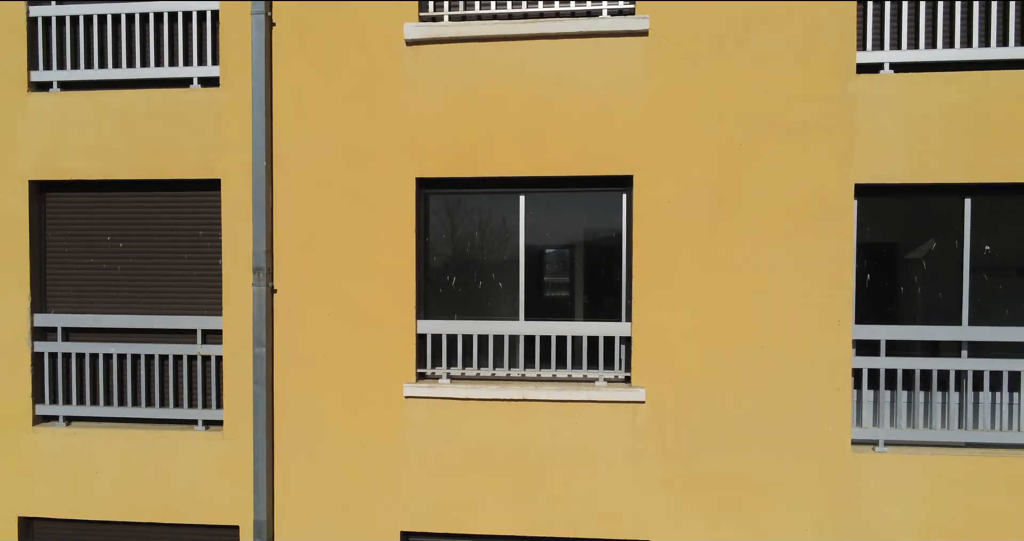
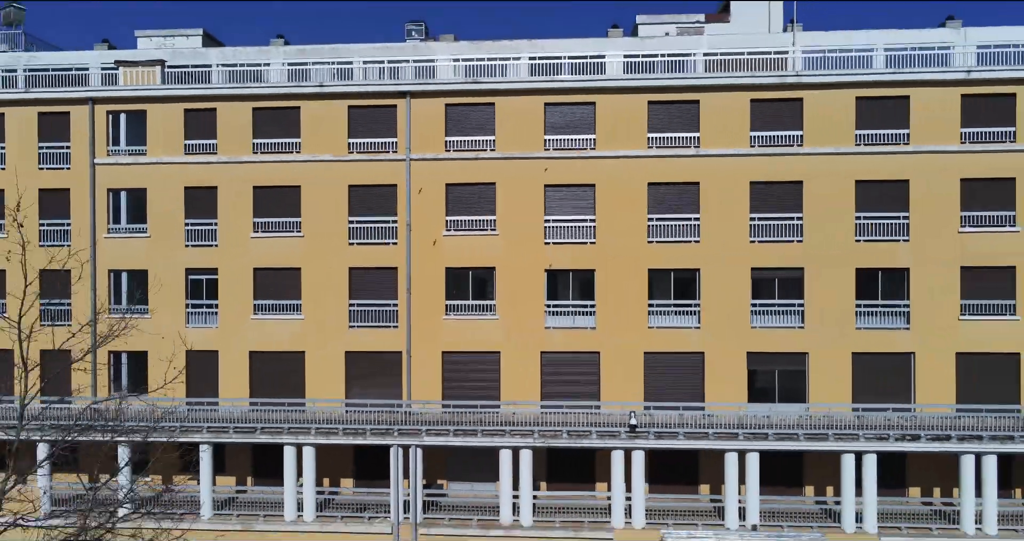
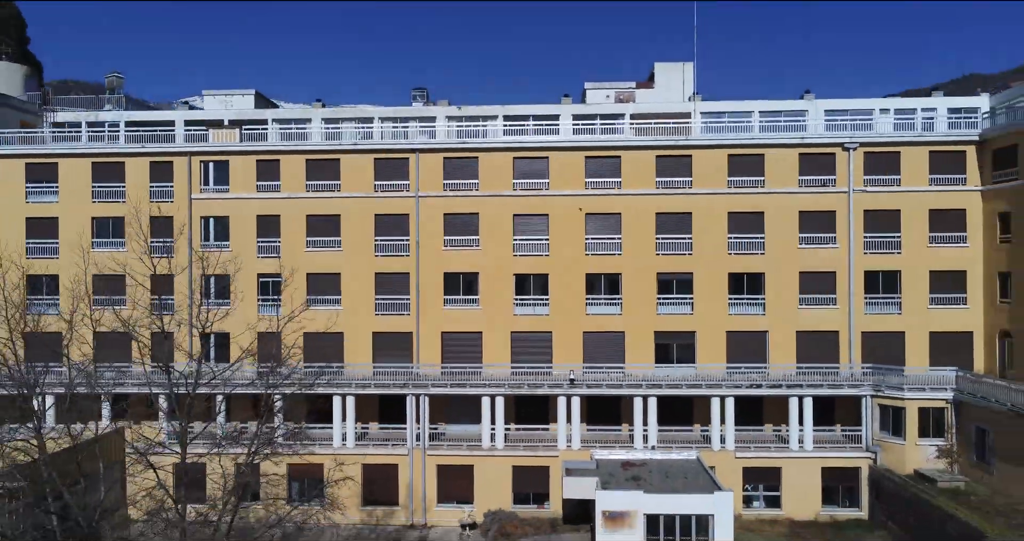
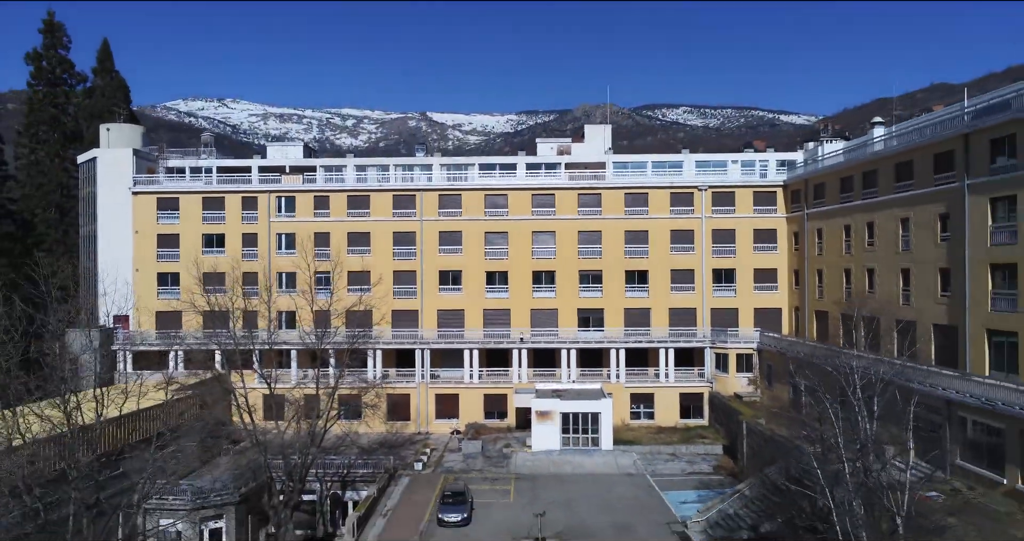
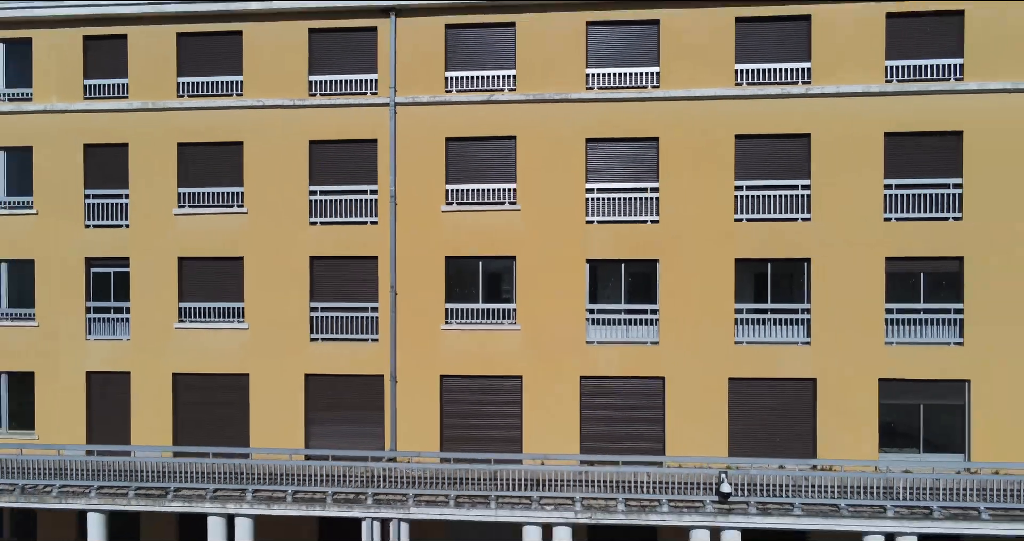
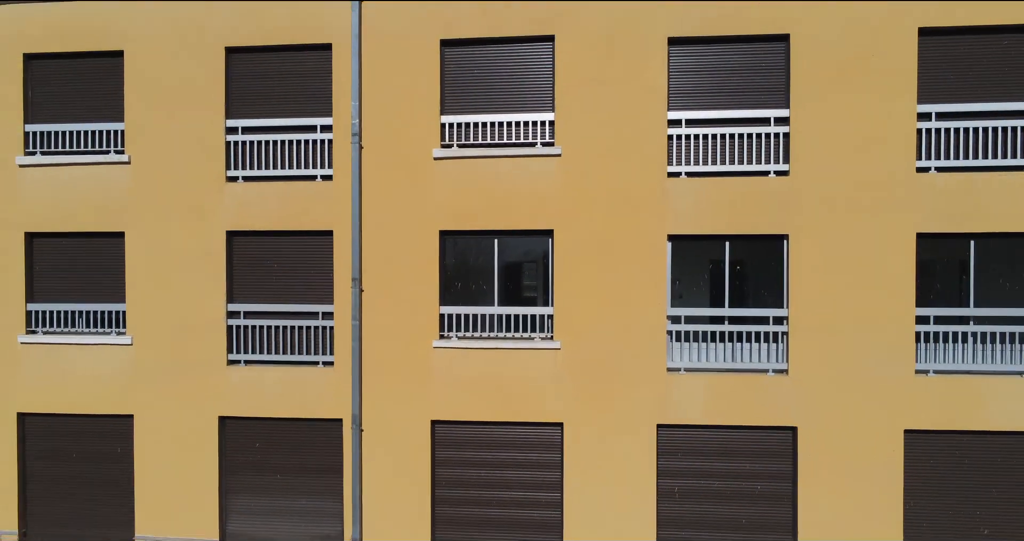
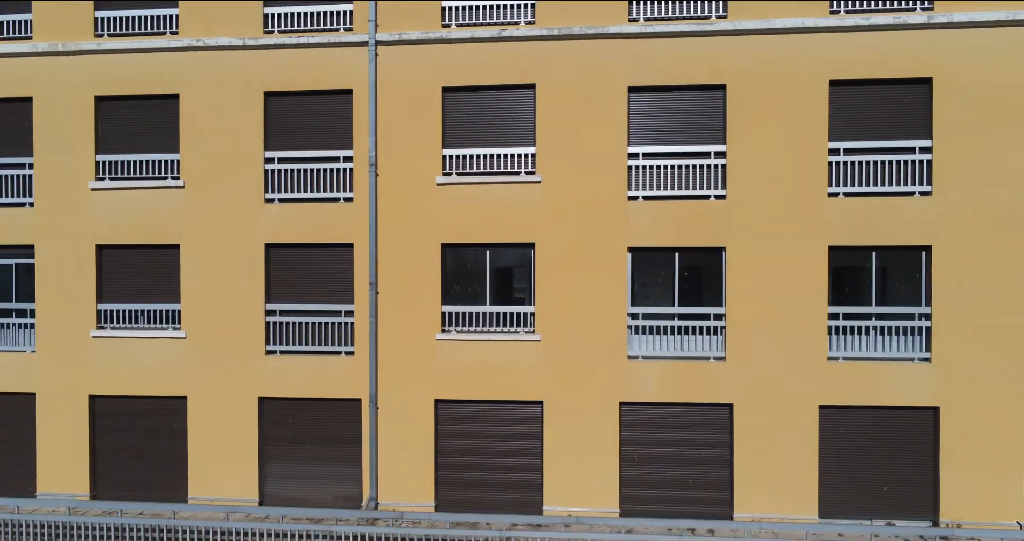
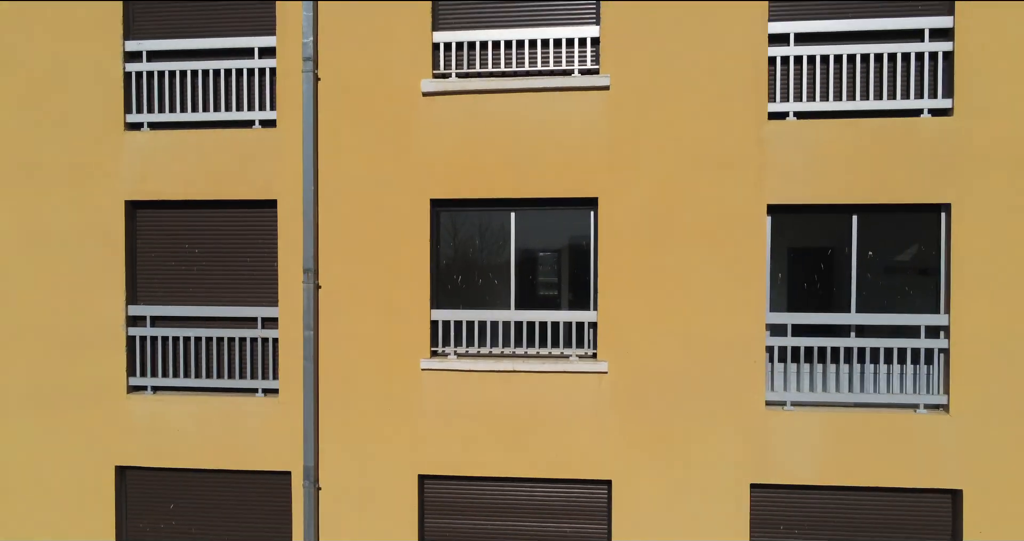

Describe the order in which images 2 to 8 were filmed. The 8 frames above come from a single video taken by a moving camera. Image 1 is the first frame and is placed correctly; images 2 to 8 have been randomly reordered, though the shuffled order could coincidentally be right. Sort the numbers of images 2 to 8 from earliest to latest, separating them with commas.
8, 6, 7, 5, 2, 3, 4
